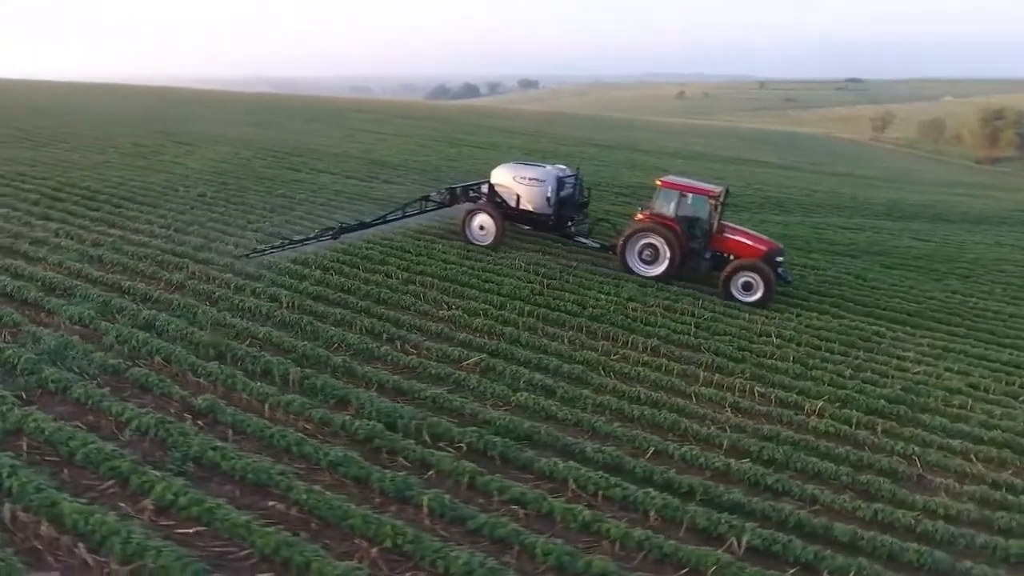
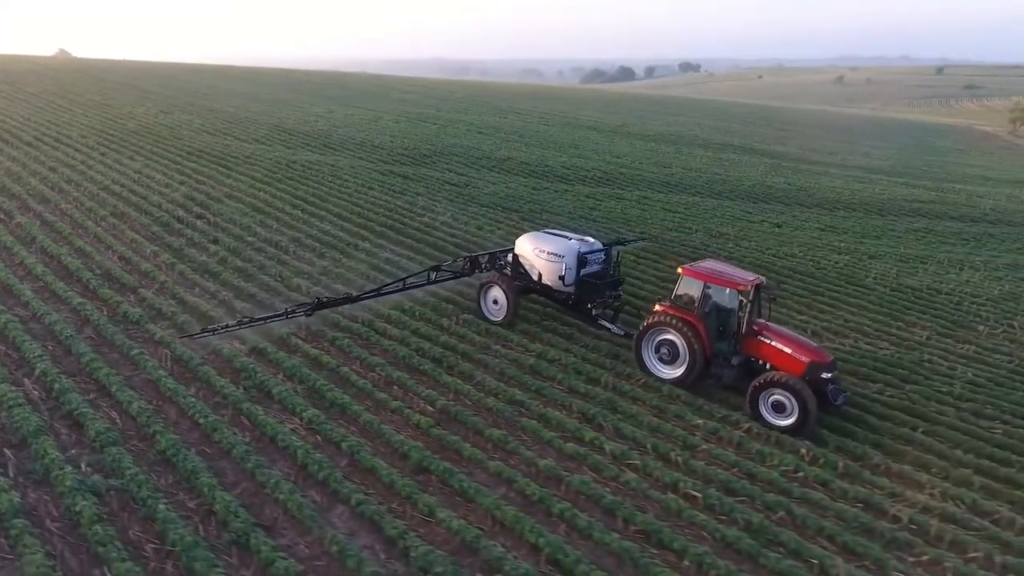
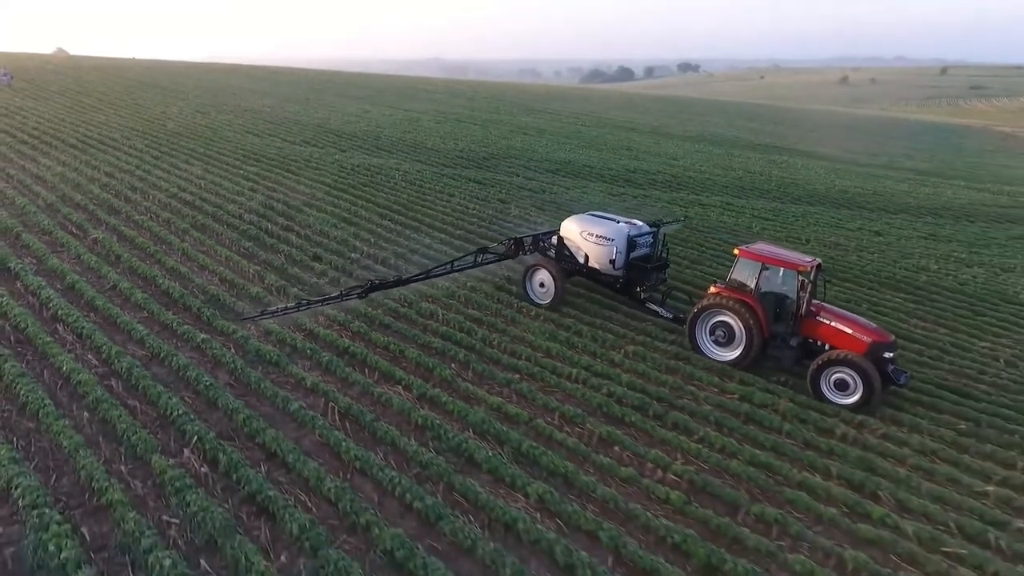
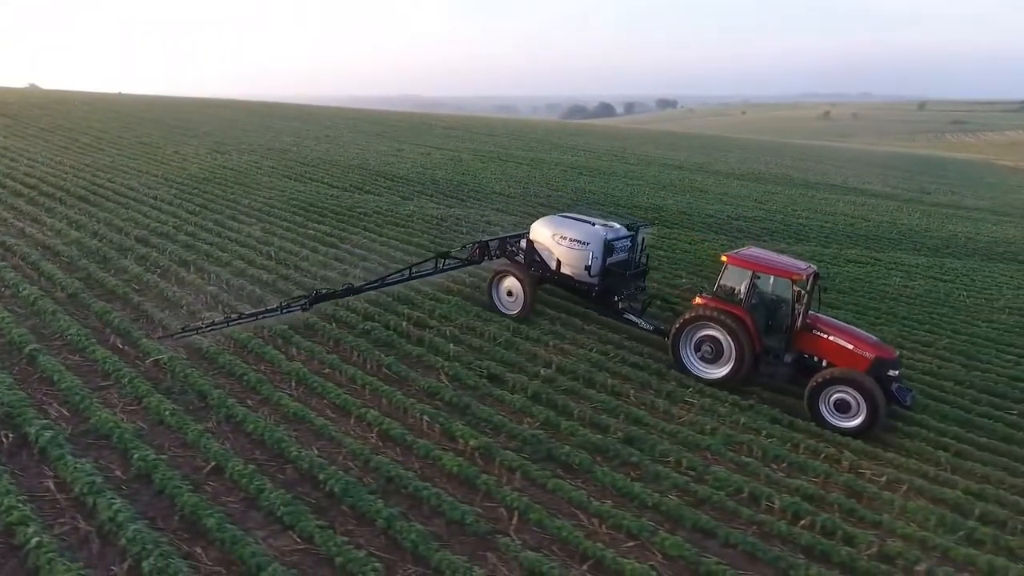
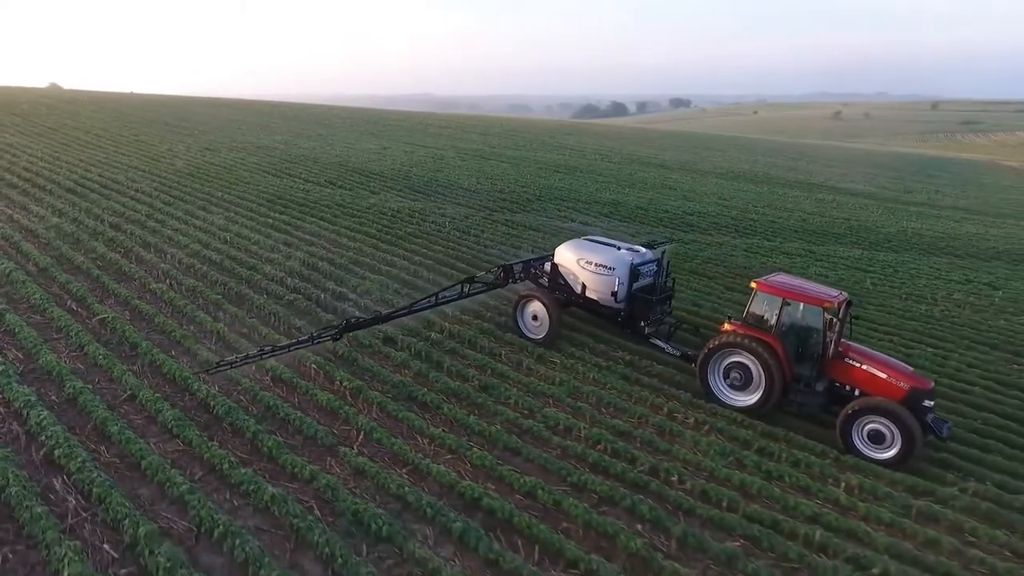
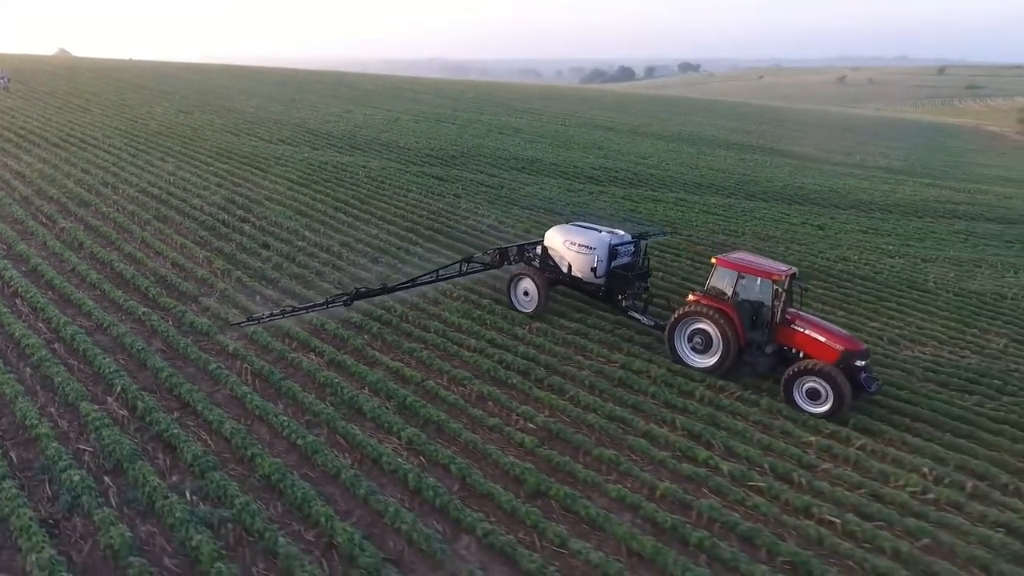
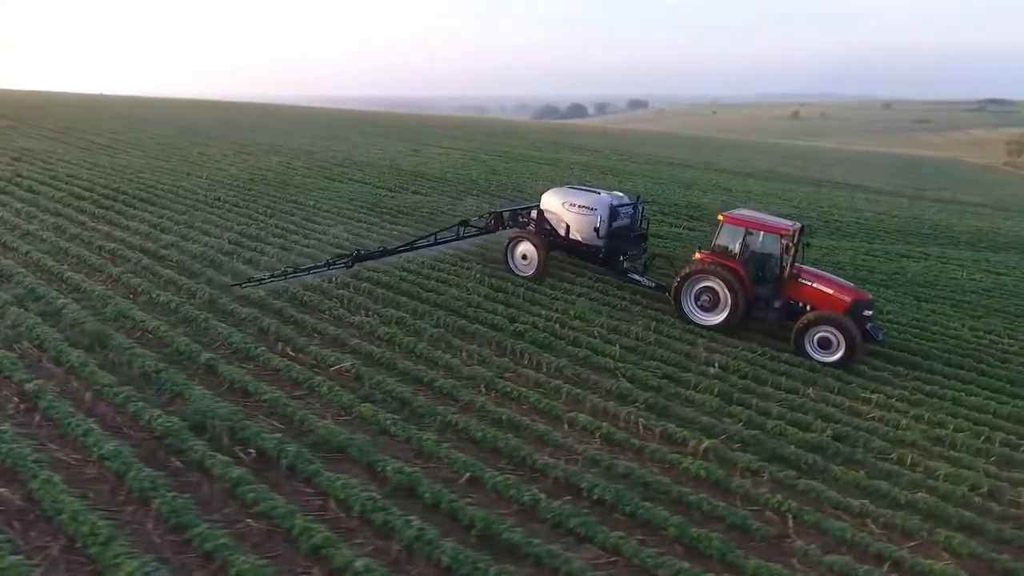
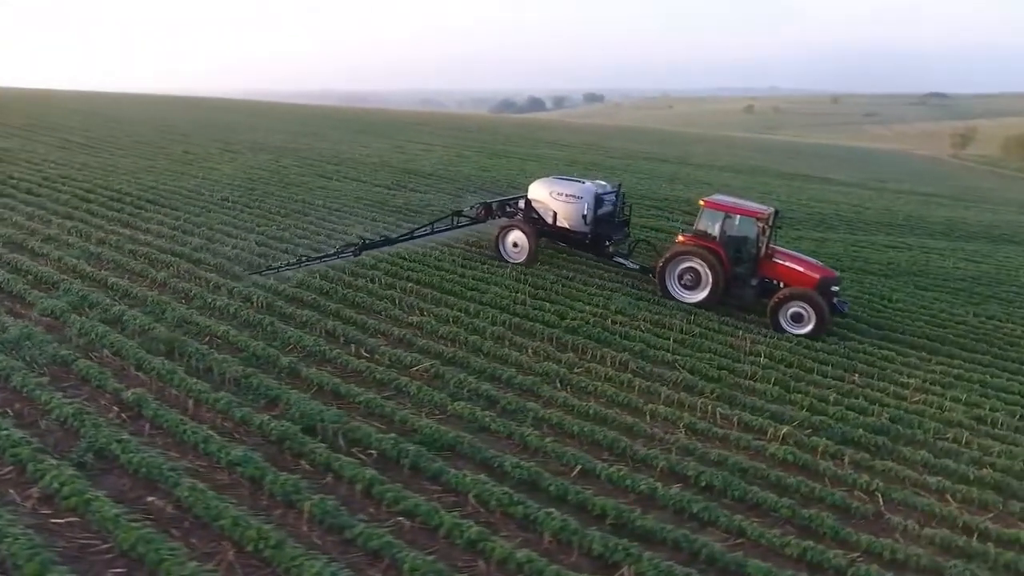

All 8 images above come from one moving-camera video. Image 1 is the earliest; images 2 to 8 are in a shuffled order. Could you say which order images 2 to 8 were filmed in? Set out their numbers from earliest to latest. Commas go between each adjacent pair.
8, 7, 4, 5, 3, 6, 2
